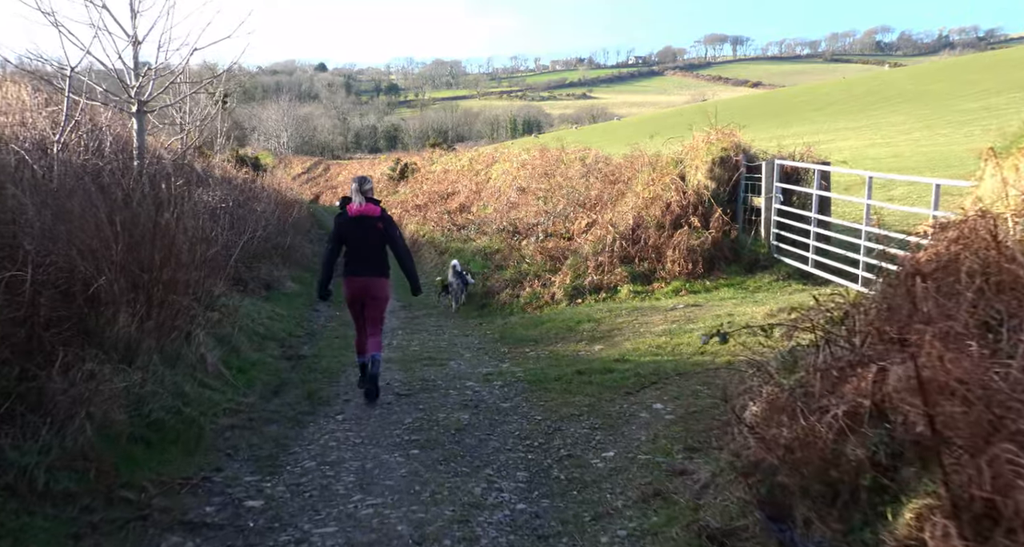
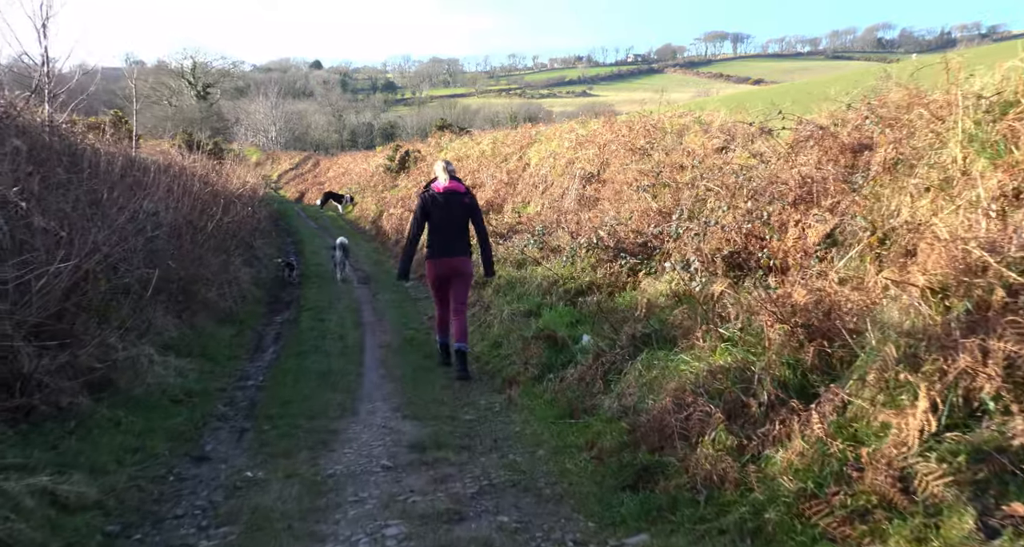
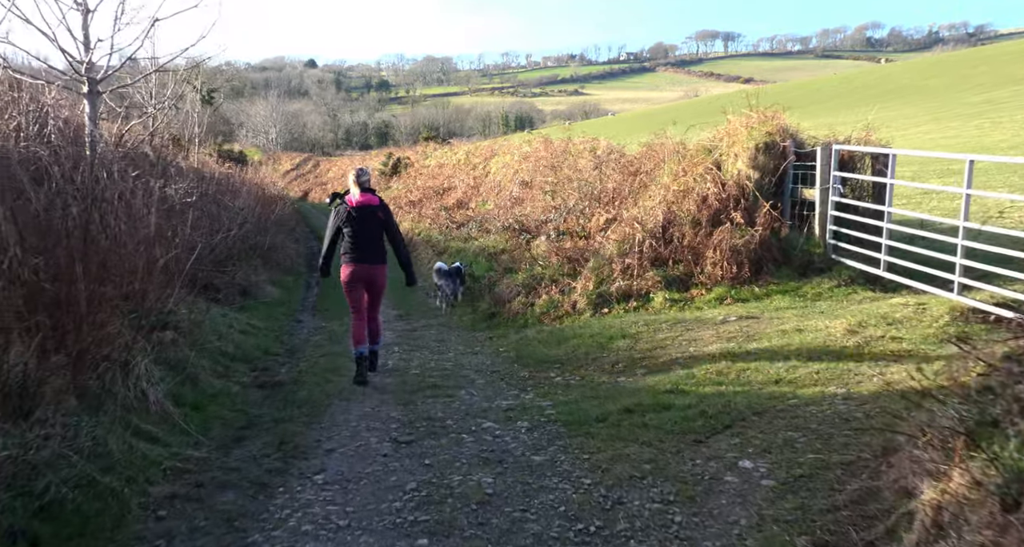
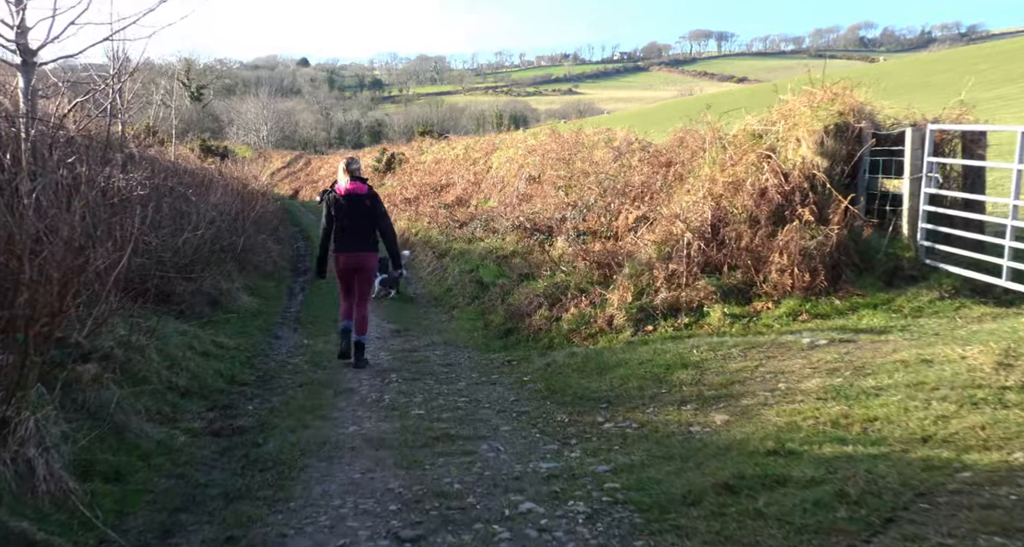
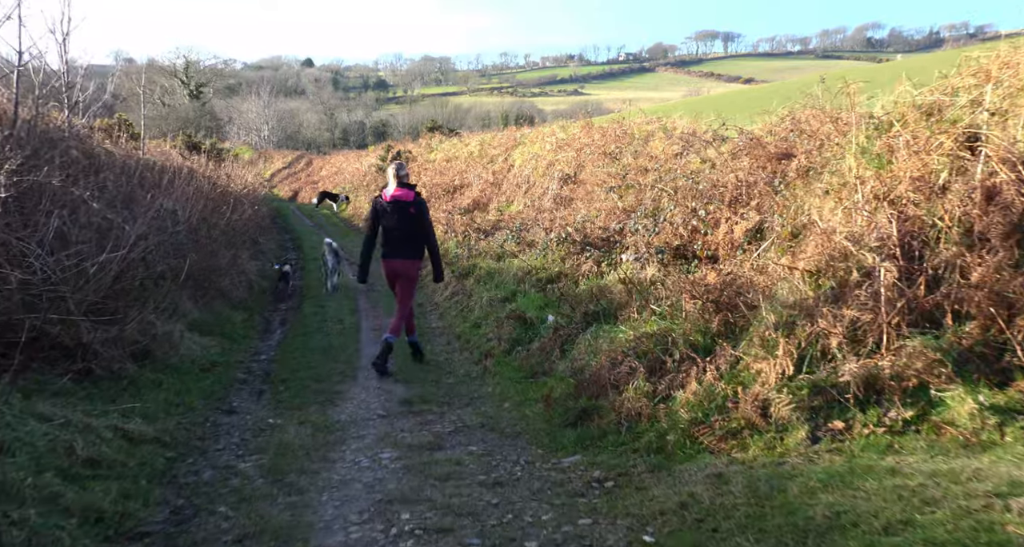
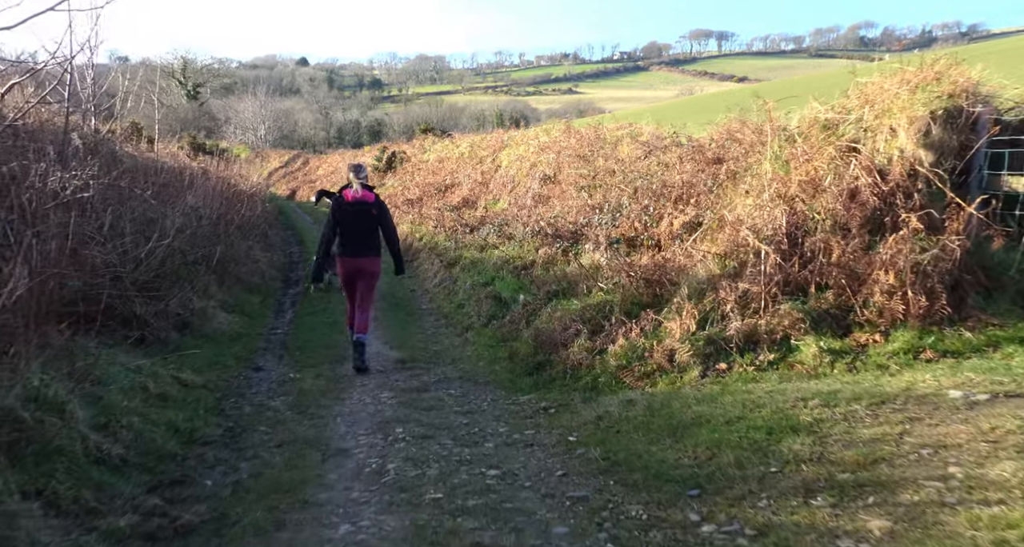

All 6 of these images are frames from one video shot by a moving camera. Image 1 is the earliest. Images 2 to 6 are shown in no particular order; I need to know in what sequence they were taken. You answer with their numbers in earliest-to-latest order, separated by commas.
3, 4, 6, 5, 2
